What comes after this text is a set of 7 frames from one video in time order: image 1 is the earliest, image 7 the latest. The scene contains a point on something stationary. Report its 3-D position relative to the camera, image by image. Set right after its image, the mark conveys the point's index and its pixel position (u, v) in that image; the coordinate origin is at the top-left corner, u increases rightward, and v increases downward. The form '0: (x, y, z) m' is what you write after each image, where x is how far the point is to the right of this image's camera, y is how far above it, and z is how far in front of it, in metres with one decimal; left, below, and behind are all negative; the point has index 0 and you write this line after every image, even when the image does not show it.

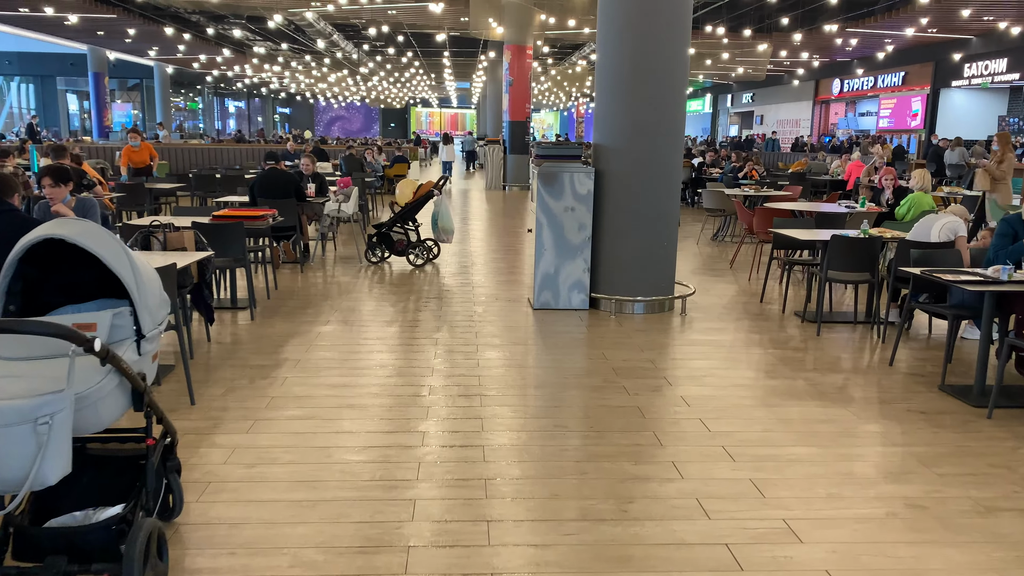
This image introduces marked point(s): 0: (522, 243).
0: (+0.1, +0.6, +10.5) m
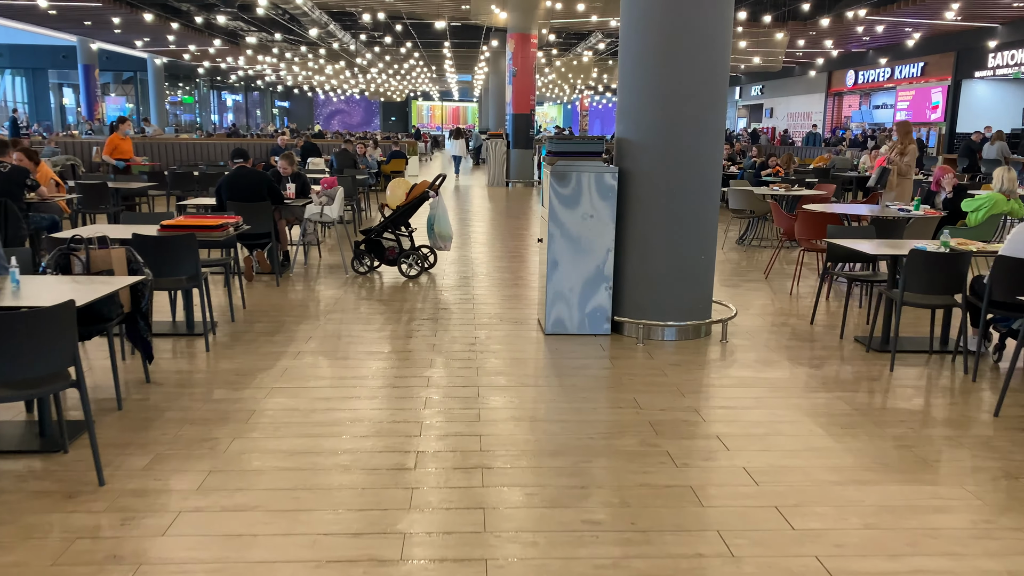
0: (+0.2, +0.4, +9.5) m
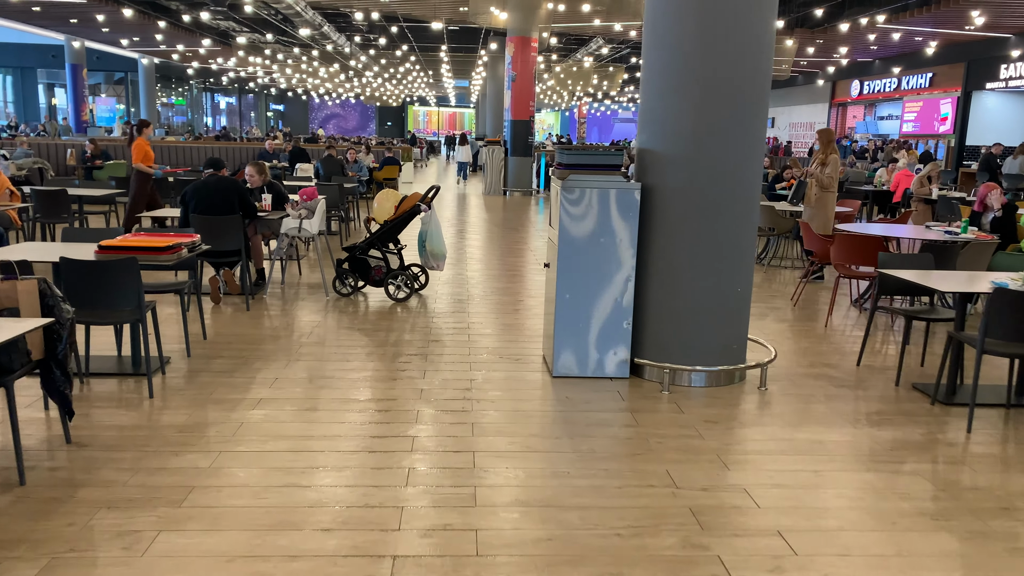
0: (+0.2, +0.2, +8.8) m
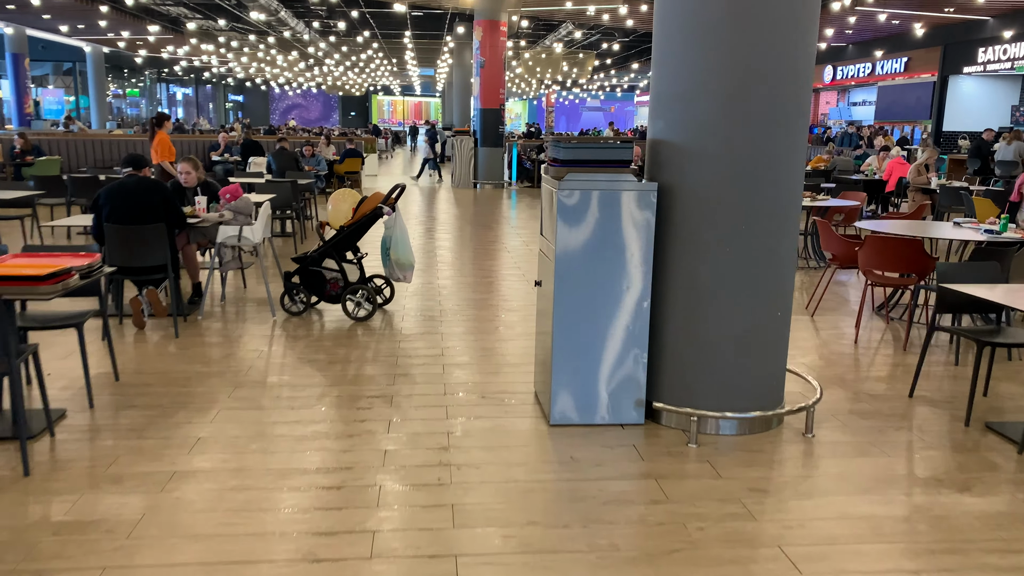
0: (-0.1, +0.1, +7.8) m
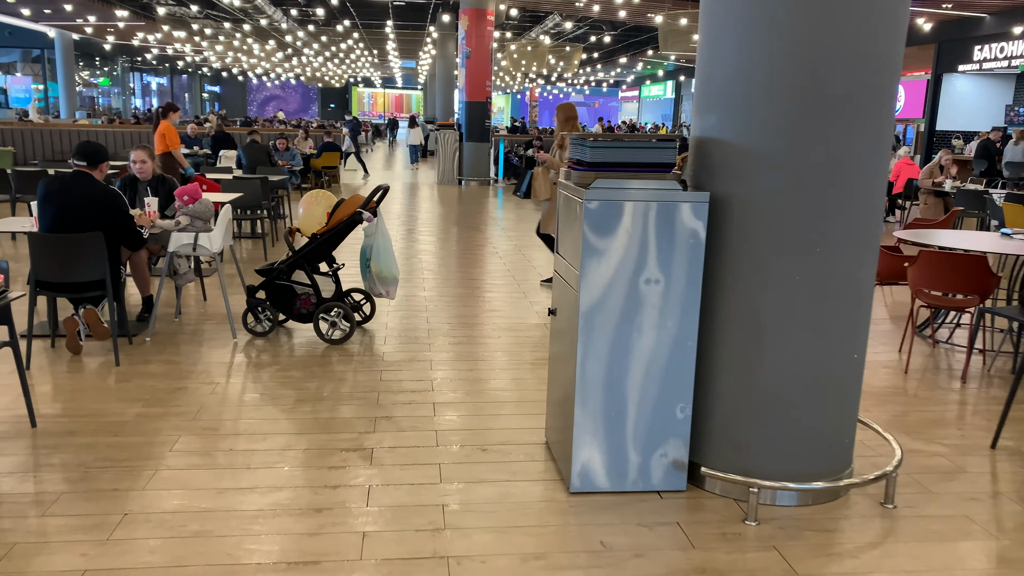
0: (-0.1, 0.0, +7.1) m
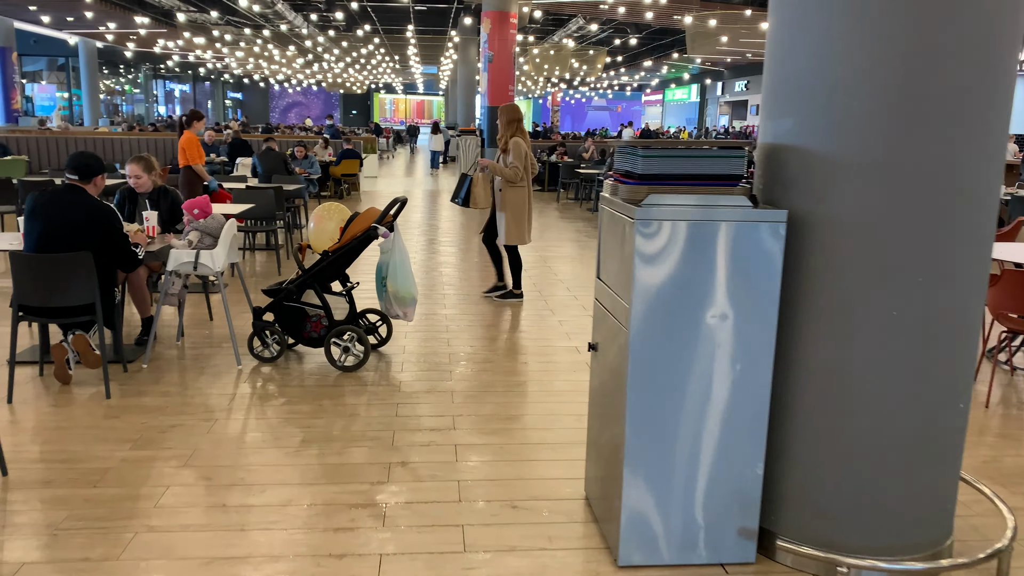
0: (+0.1, -0.1, +6.6) m
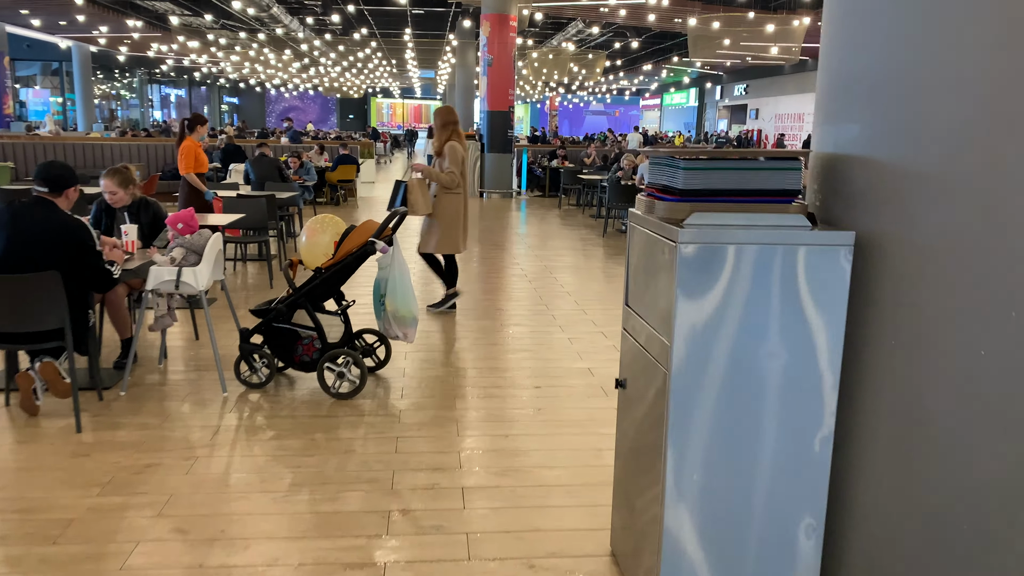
0: (+0.2, -0.2, +6.3) m
